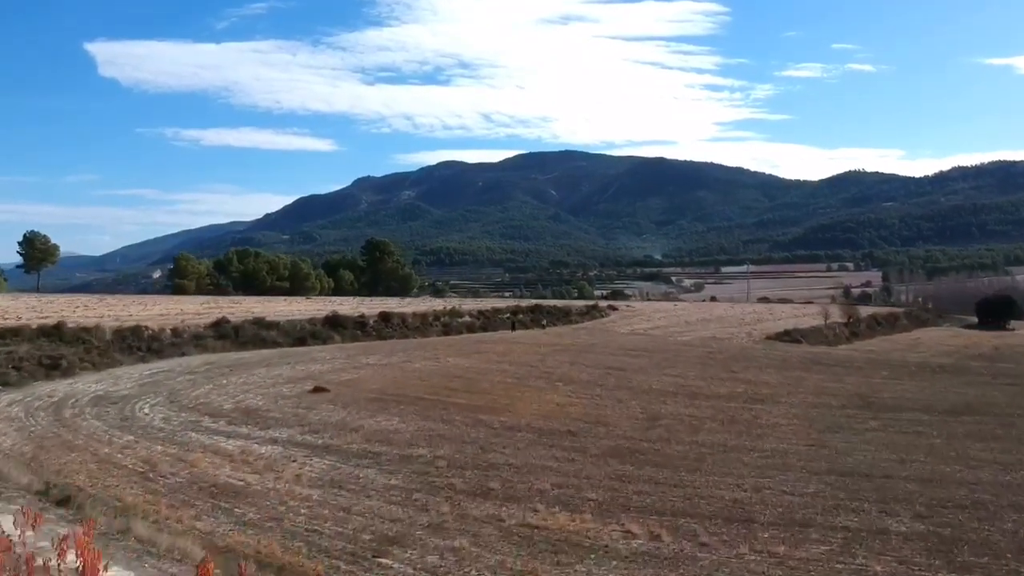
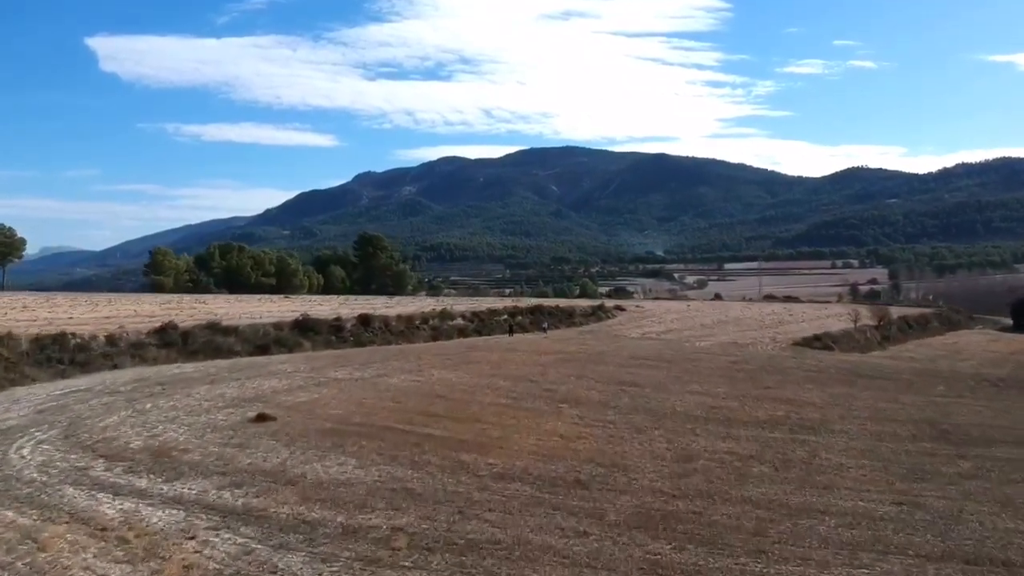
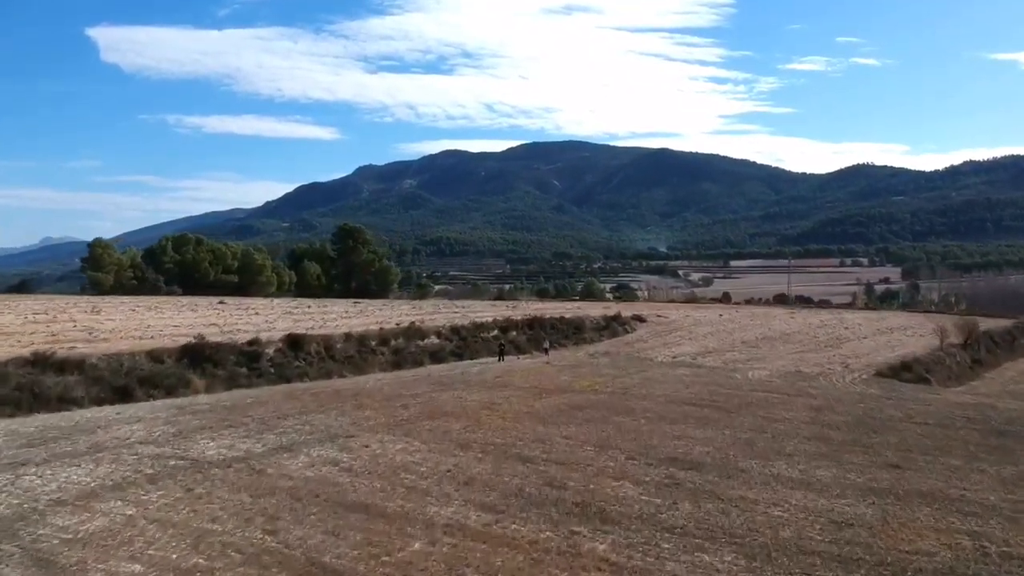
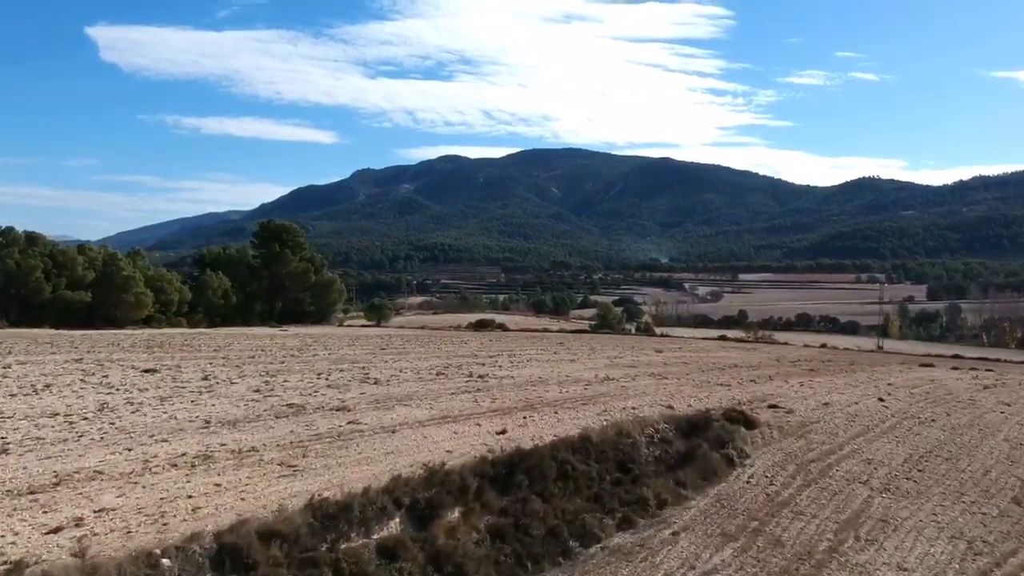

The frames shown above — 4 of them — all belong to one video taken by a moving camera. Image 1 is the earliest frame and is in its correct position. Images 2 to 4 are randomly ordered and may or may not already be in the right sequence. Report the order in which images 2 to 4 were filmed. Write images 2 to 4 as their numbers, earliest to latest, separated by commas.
2, 3, 4
